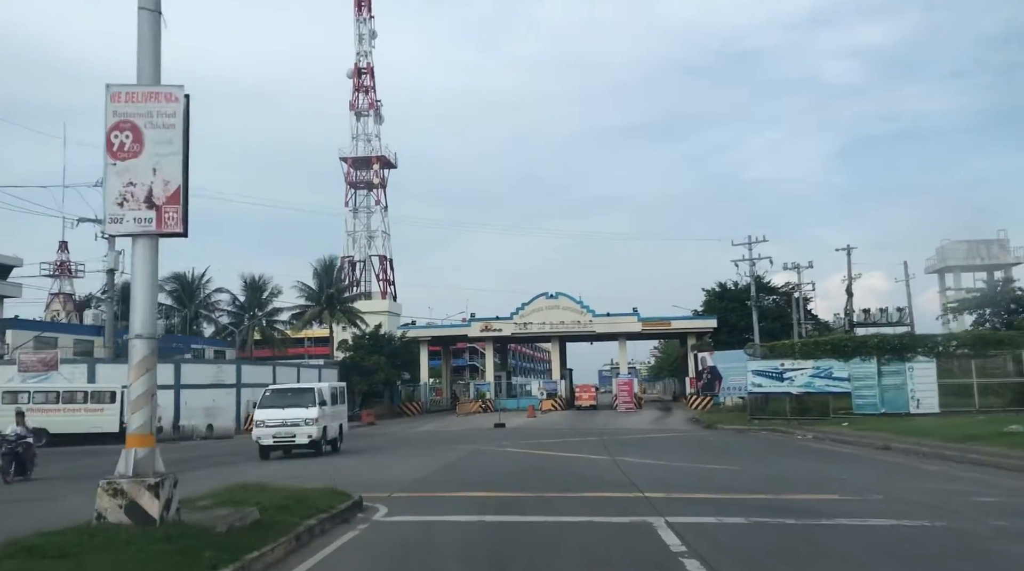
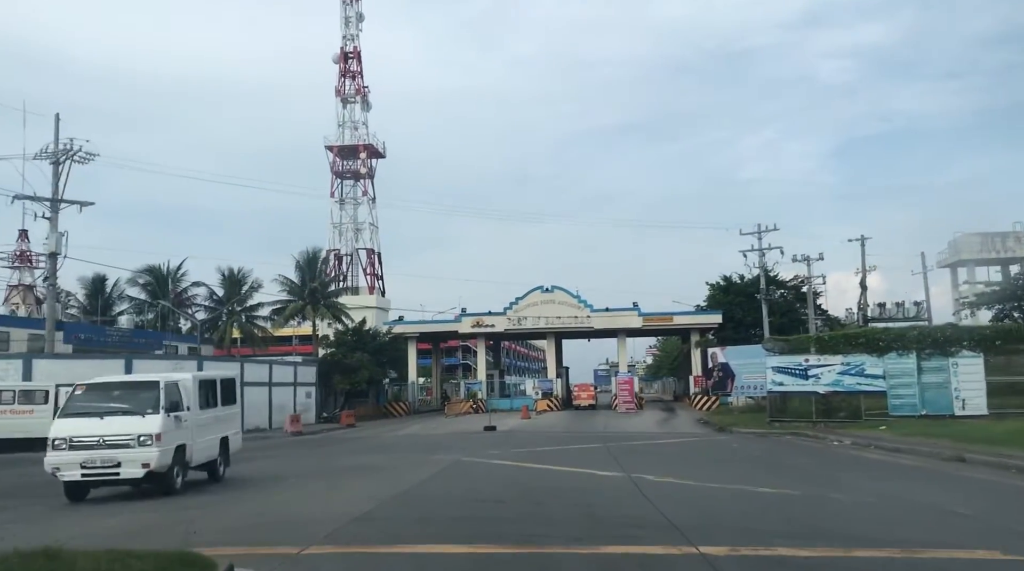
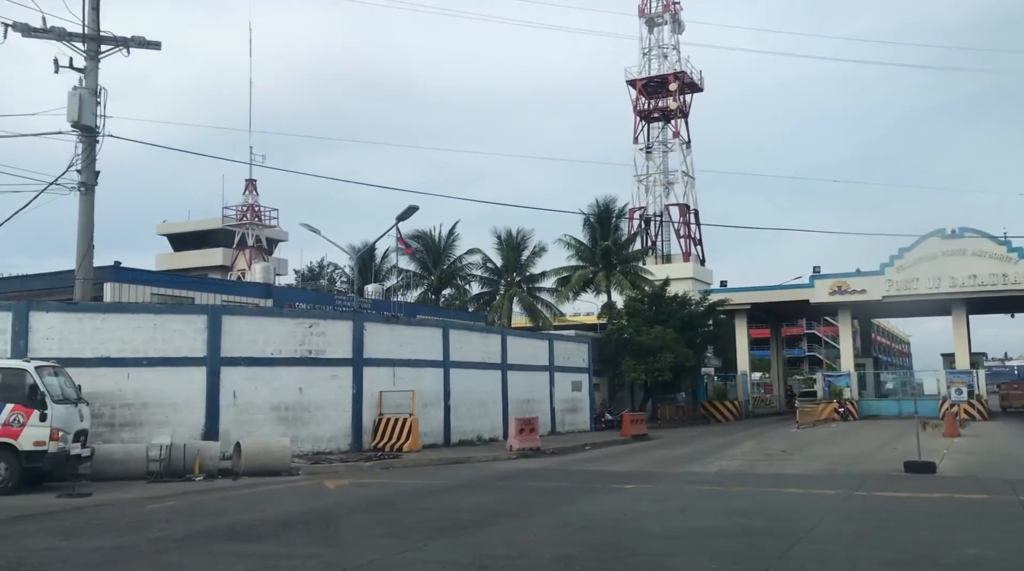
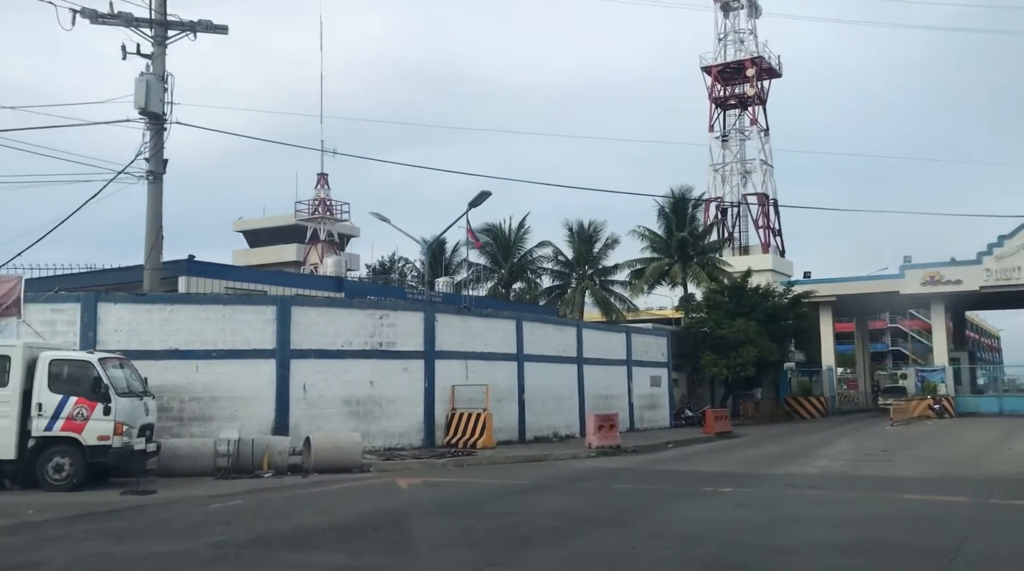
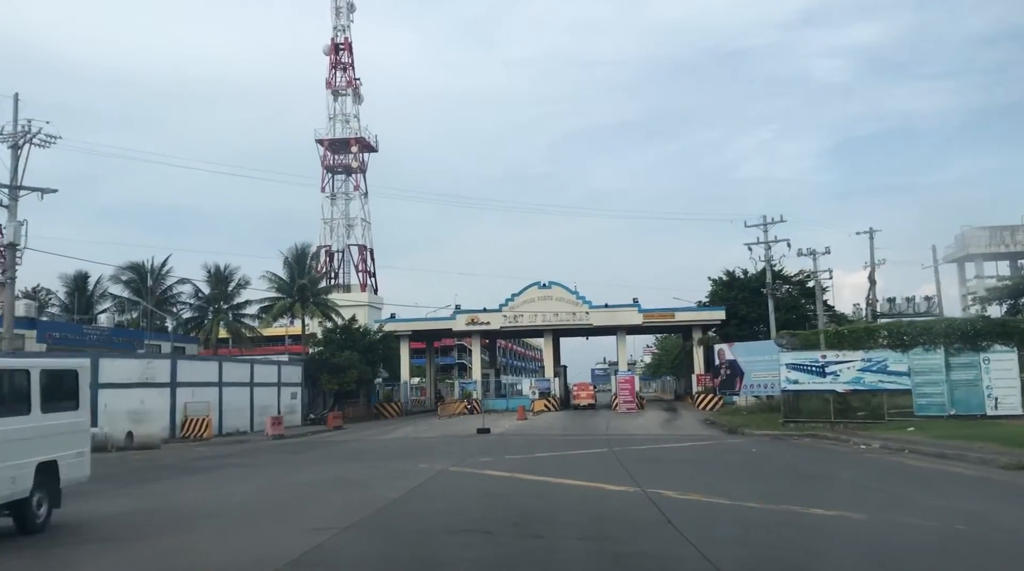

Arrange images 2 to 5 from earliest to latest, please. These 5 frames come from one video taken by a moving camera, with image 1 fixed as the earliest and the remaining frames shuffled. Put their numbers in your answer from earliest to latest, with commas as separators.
2, 5, 3, 4
